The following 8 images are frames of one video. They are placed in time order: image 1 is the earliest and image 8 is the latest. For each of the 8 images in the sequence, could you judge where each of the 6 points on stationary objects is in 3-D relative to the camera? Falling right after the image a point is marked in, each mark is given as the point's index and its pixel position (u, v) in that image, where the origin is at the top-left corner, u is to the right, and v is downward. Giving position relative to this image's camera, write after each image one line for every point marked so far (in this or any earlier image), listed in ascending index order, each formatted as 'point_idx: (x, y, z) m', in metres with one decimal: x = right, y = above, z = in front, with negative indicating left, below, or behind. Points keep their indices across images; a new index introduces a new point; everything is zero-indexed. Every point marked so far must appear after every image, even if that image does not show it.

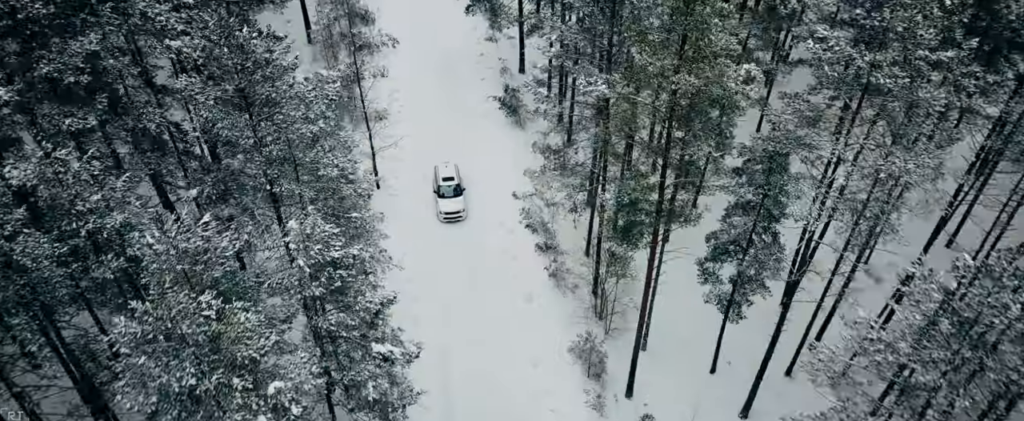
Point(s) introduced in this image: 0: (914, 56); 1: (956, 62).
0: (+10.4, +4.1, +17.6) m
1: (+12.3, +4.1, +19.0) m
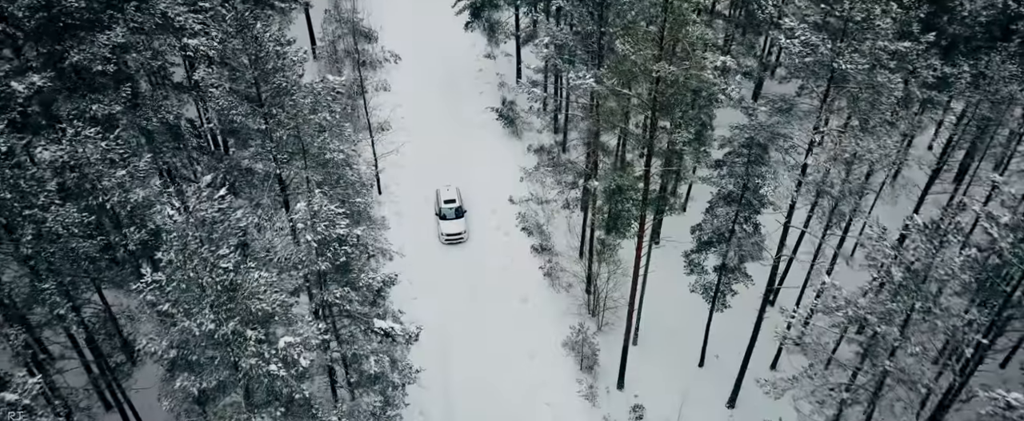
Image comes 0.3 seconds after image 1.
0: (+10.2, +4.7, +19.2) m
1: (+12.1, +4.7, +20.6) m
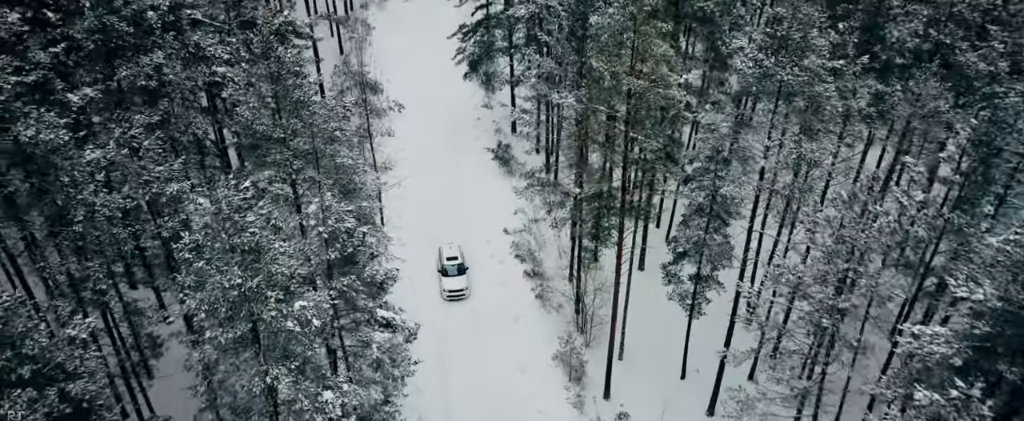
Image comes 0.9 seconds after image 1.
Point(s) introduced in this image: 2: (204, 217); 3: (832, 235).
0: (+9.9, +4.9, +22.4) m
1: (+11.8, +4.8, +23.7) m
2: (-8.5, 0.0, +19.2) m
3: (+9.4, -0.8, +19.2) m
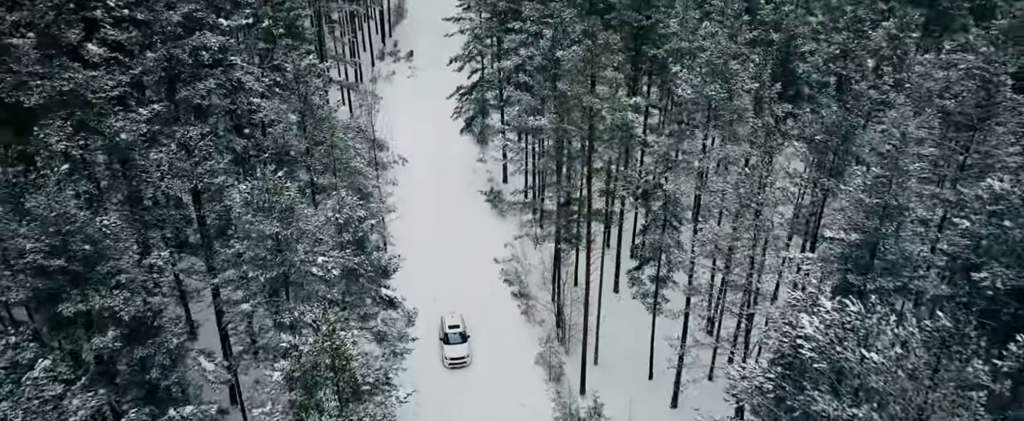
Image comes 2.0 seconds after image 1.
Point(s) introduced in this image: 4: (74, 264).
0: (+9.1, +5.3, +28.3) m
1: (+11.0, +4.9, +29.6) m
2: (-9.2, +0.9, +24.5) m
3: (+8.6, 0.0, +24.4) m
4: (-12.5, -1.4, +19.5) m
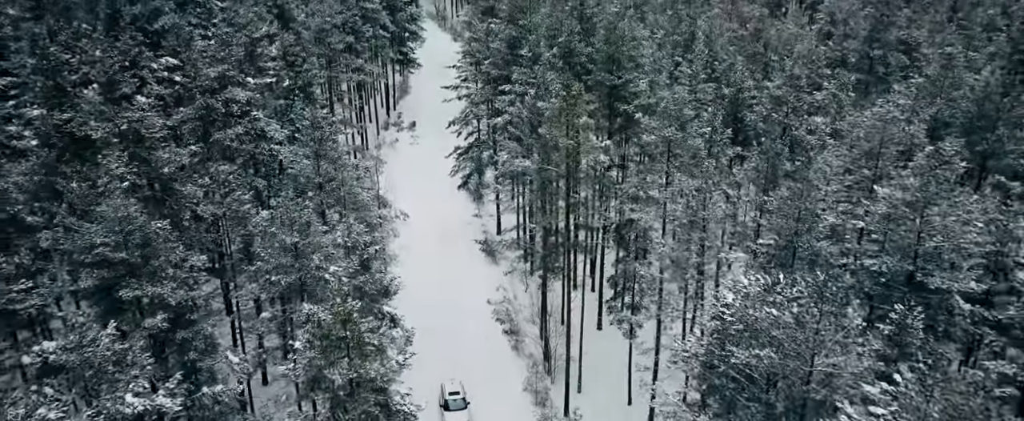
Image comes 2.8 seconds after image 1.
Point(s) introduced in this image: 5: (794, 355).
0: (+8.5, +4.0, +33.1) m
1: (+10.4, +3.5, +34.4) m
2: (-9.9, +0.1, +28.9) m
3: (+8.0, -0.8, +28.7) m
4: (-13.2, -1.6, +23.6) m
5: (+7.8, -4.0, +19.3) m
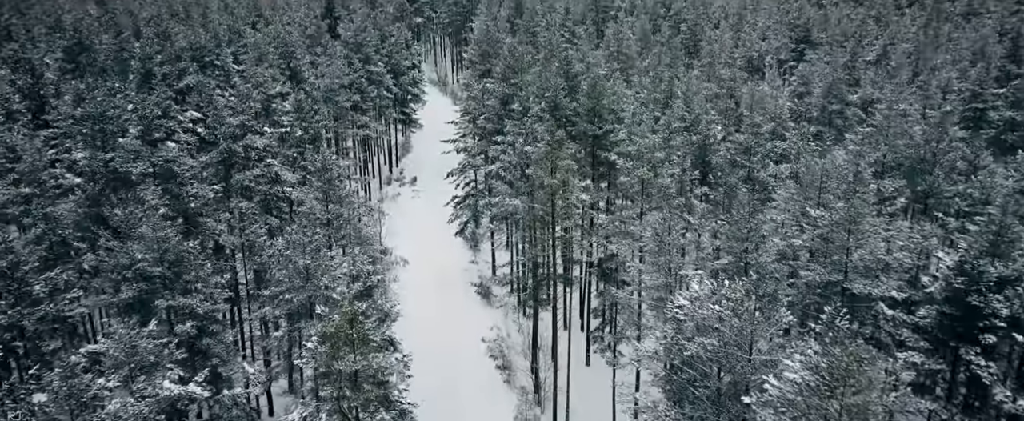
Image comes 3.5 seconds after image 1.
0: (+8.0, +2.2, +37.1) m
1: (+9.9, +1.6, +38.3) m
2: (-10.4, -1.2, +32.5) m
3: (+7.4, -2.1, +32.2) m
4: (-13.7, -2.4, +27.1) m
5: (+7.3, -4.4, +22.6) m
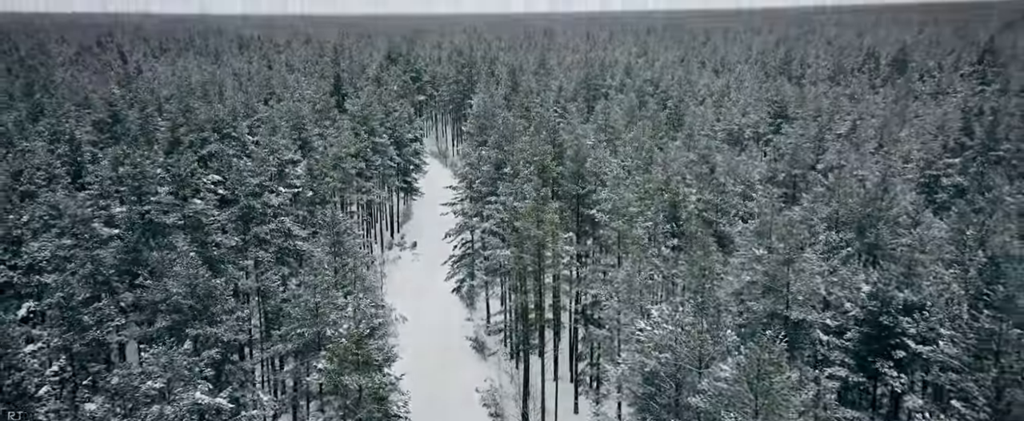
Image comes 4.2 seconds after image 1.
0: (+7.3, -0.8, +41.4) m
1: (+9.2, -1.5, +42.6) m
2: (-11.1, -3.7, +36.5) m
3: (+6.8, -4.5, +36.1) m
4: (-14.3, -4.2, +31.0) m
5: (+6.6, -5.8, +26.3) m
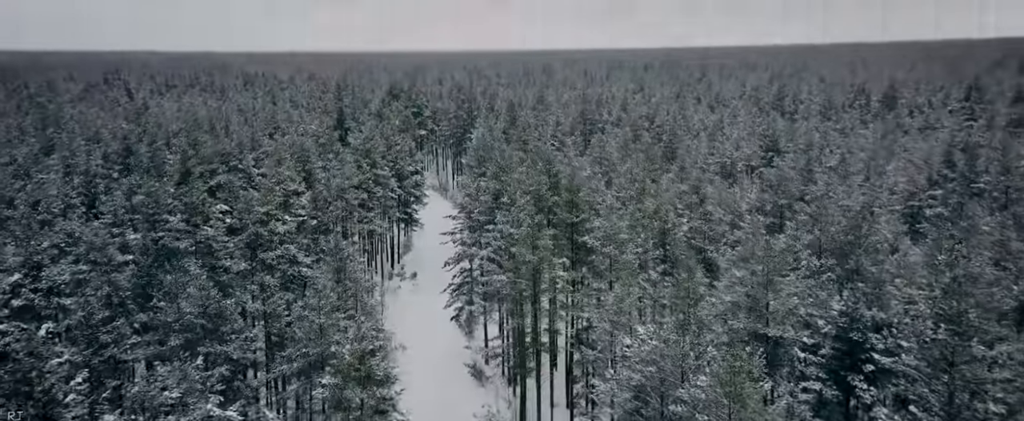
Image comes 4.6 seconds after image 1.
0: (+7.1, -2.5, +43.3) m
1: (+9.0, -3.3, +44.4) m
2: (-11.3, -5.1, +38.2) m
3: (+6.5, -6.0, +37.8) m
4: (-14.6, -5.4, +32.7) m
5: (+6.4, -6.7, +27.9) m
